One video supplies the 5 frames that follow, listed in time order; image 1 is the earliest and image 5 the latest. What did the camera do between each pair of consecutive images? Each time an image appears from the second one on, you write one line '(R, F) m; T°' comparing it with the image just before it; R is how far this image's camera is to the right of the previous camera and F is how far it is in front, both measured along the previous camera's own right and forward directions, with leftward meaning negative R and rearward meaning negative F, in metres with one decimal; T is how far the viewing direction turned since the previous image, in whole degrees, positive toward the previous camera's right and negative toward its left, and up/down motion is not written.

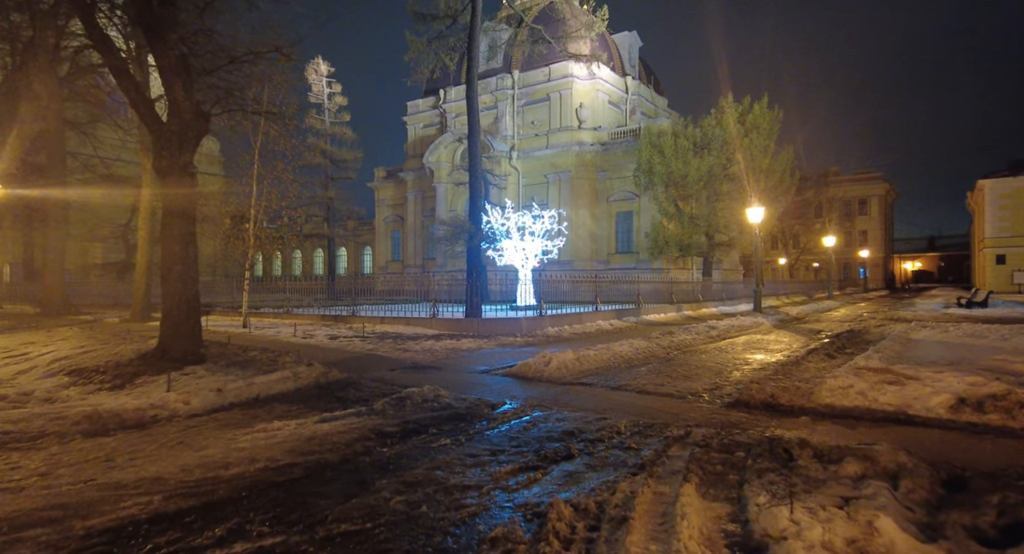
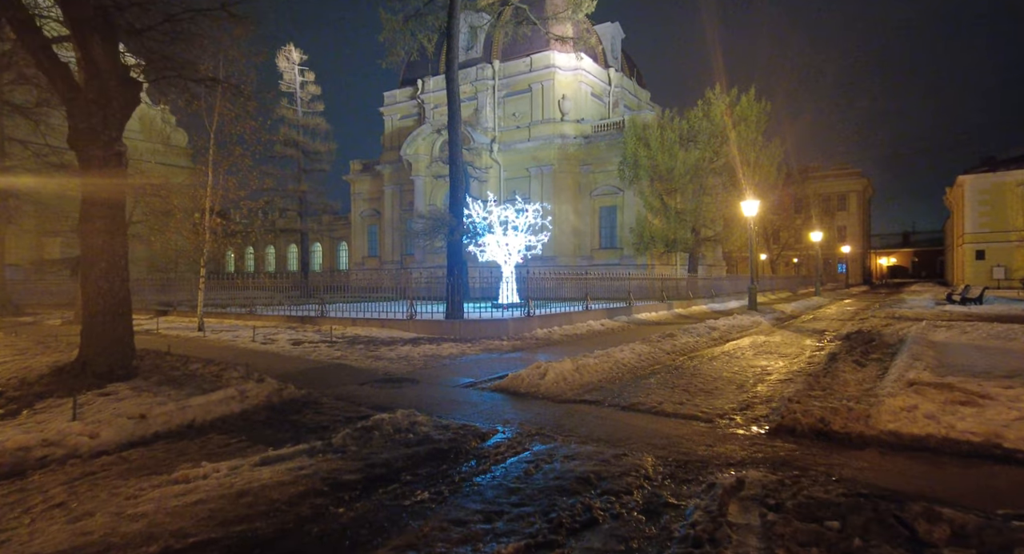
(-0.1, +1.3) m; +2°
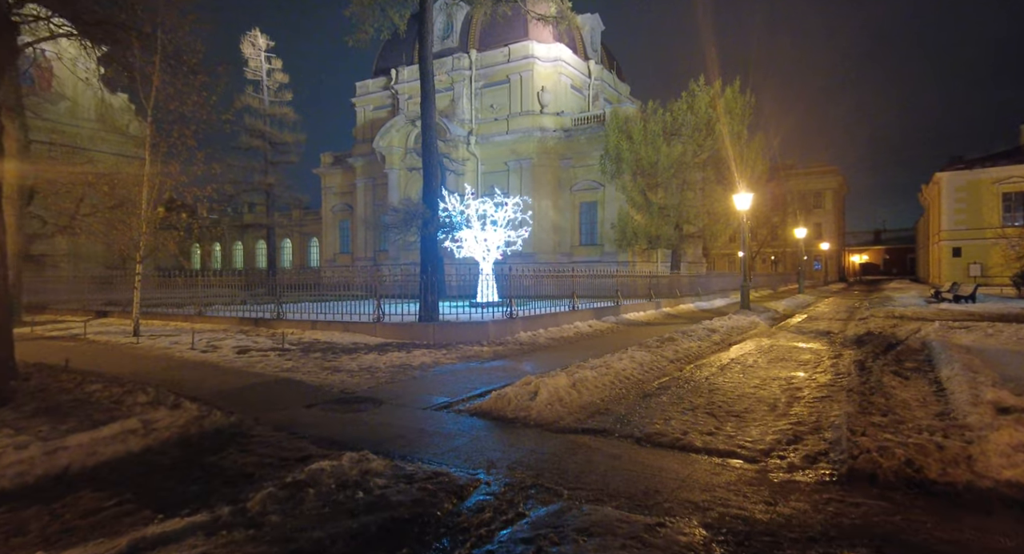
(-0.1, +1.4) m; +2°
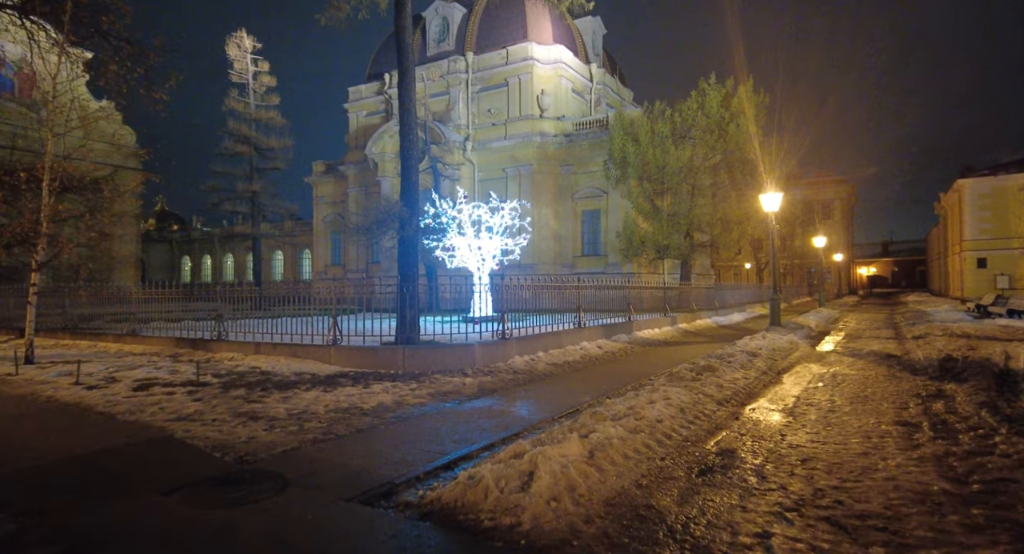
(+0.1, +2.5) m; 0°
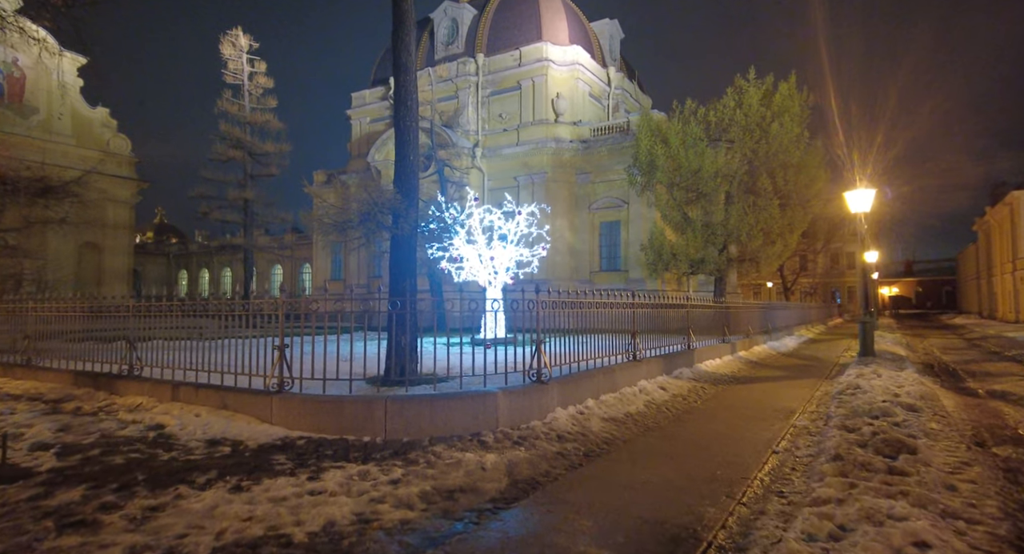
(-0.4, +3.4) m; -1°
